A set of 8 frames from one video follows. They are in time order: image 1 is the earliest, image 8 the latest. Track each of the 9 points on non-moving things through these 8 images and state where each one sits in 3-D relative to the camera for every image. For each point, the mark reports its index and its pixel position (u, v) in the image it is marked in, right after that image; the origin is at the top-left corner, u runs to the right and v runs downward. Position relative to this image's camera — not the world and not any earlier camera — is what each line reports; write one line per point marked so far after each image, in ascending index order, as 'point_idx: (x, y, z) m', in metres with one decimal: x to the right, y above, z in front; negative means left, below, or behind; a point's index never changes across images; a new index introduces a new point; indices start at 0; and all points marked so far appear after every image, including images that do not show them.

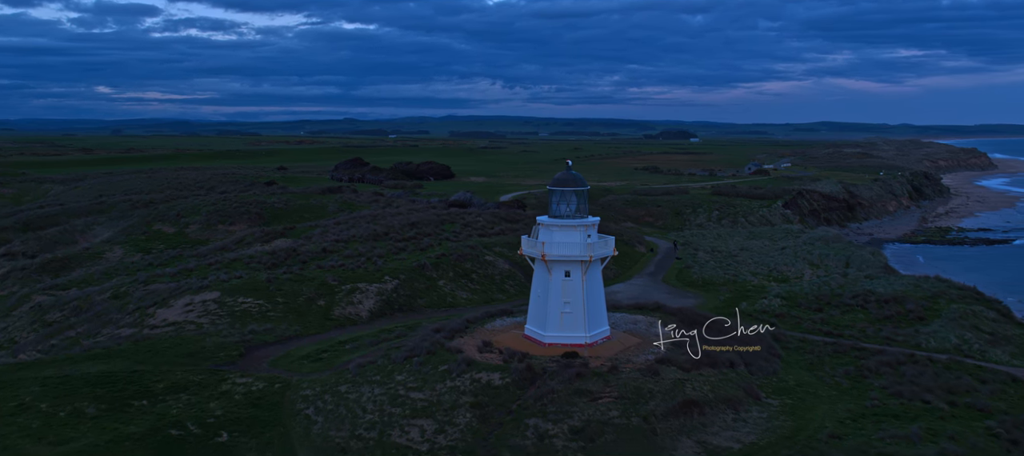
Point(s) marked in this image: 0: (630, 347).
0: (+2.4, -2.4, +14.9) m
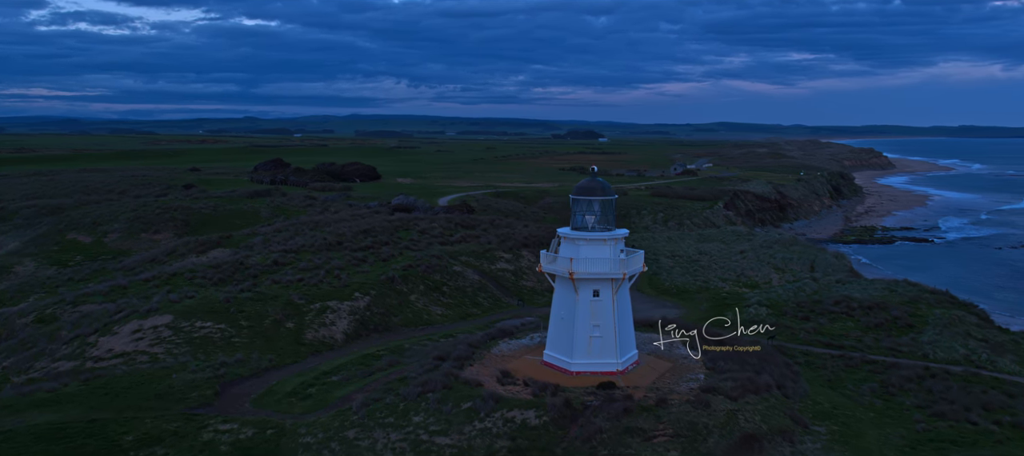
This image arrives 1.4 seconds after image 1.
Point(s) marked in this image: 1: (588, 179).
0: (+2.8, -2.6, +13.6) m
1: (+1.4, +1.1, +13.9) m
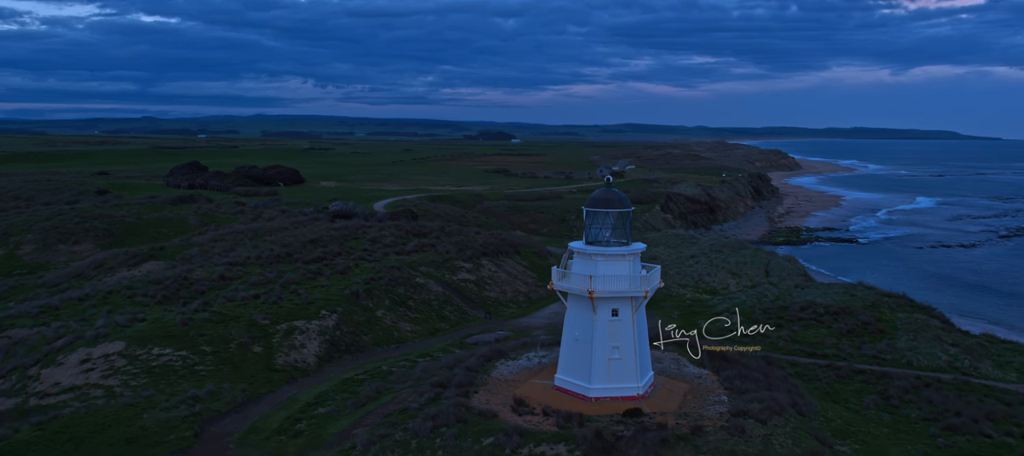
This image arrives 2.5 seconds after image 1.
0: (+3.0, -2.9, +12.9) m
1: (+1.6, +0.8, +13.1) m
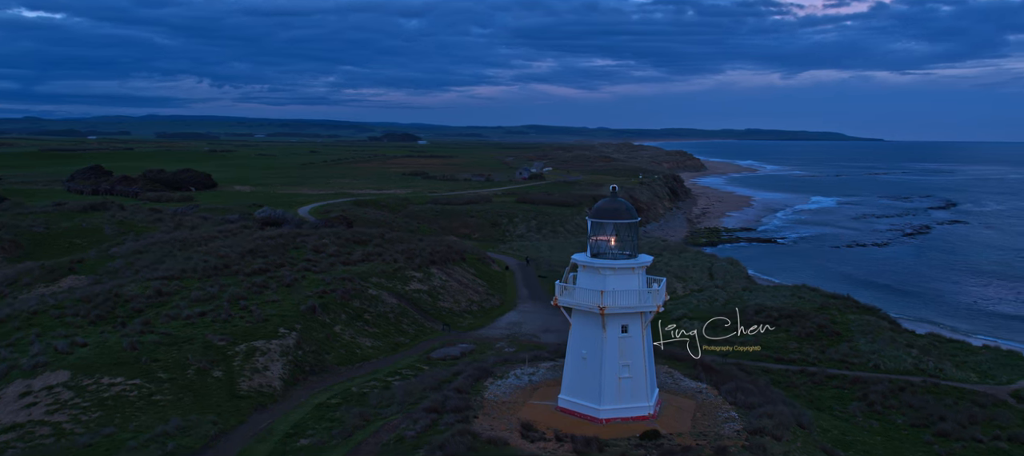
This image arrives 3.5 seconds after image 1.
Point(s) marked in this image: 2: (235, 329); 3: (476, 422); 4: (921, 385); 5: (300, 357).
0: (+3.1, -3.1, +12.6) m
1: (+1.6, +0.5, +12.6) m
2: (-7.3, -2.7, +19.6) m
3: (-0.6, -3.3, +12.6) m
4: (+9.8, -3.8, +17.8) m
5: (-5.4, -3.3, +18.9) m
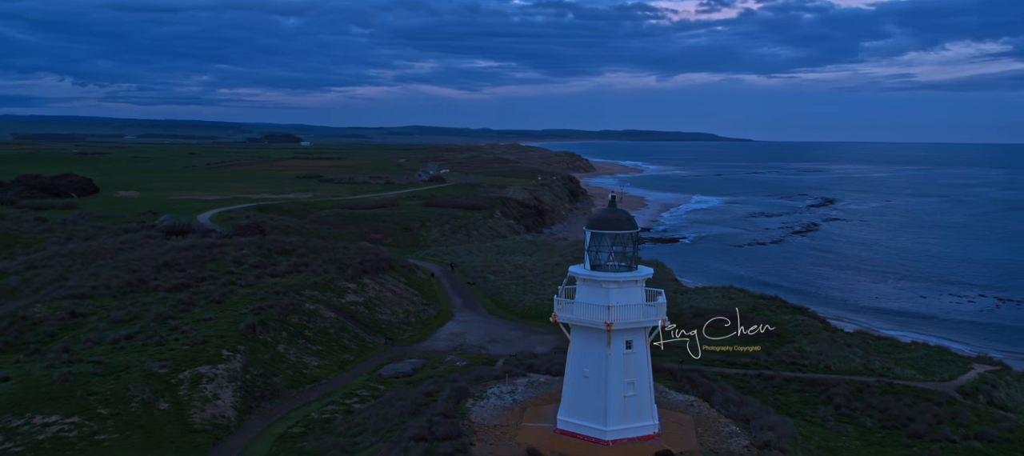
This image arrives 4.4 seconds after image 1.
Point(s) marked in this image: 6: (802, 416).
0: (+3.1, -3.3, +12.4) m
1: (+1.6, +0.3, +12.2) m
2: (-8.2, -3.0, +18.0) m
3: (-0.6, -3.5, +11.9) m
4: (+9.1, -3.9, +18.5) m
5: (-6.2, -3.6, +17.5) m
6: (+6.3, -4.1, +16.2) m
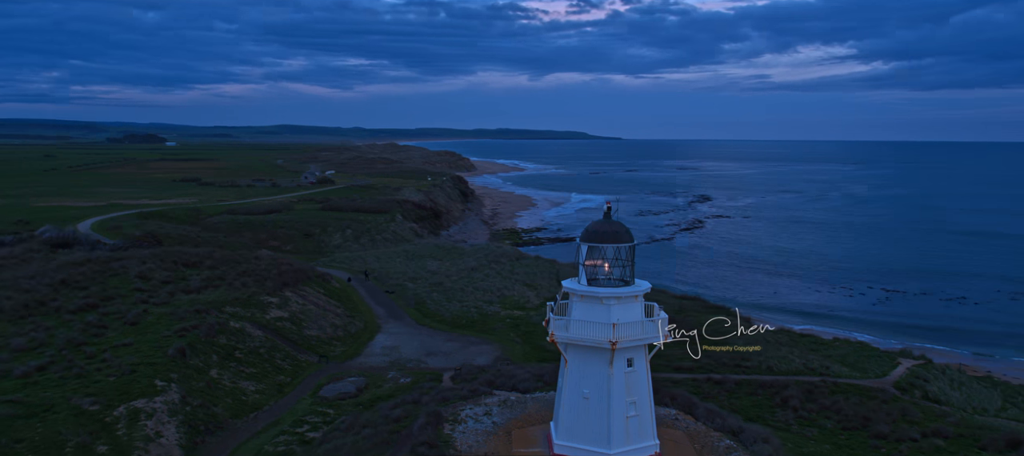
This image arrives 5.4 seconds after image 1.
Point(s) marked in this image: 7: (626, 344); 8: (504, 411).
0: (+3.0, -3.6, +12.3) m
1: (+1.4, 0.0, +11.9) m
2: (-9.0, -3.5, +16.2) m
3: (-0.6, -3.8, +11.3) m
4: (+8.0, -4.1, +19.2) m
5: (-6.9, -4.0, +16.1) m
6: (+5.6, -4.3, +16.5) m
7: (+1.8, -1.8, +11.4) m
8: (-0.2, -3.6, +14.7) m
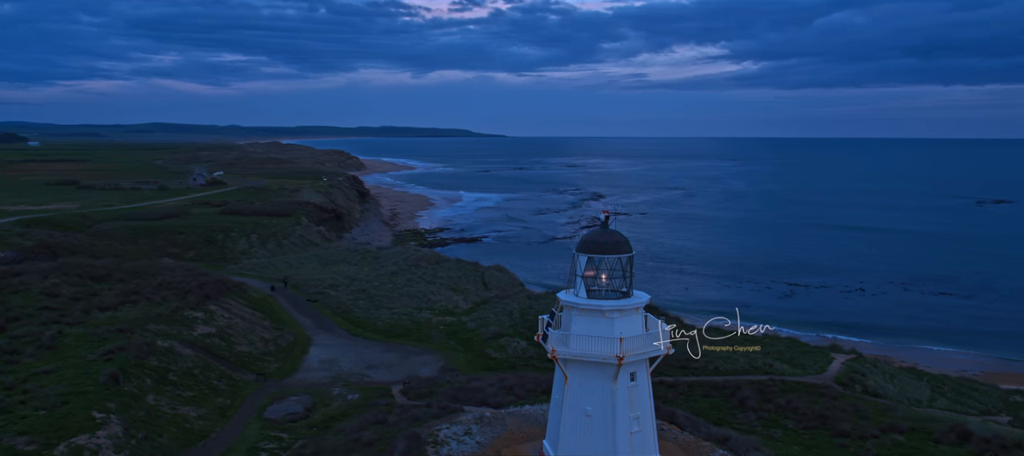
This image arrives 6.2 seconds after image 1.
0: (+2.9, -3.8, +12.4) m
1: (+1.4, -0.2, +11.8) m
2: (-9.5, -3.8, +14.6) m
3: (-0.5, -4.1, +10.9) m
4: (+7.0, -4.2, +19.8) m
5: (-7.4, -4.4, +14.8) m
6: (+5.0, -4.4, +16.9) m
7: (+1.8, -2.0, +11.2) m
8: (-0.6, -3.9, +14.3) m
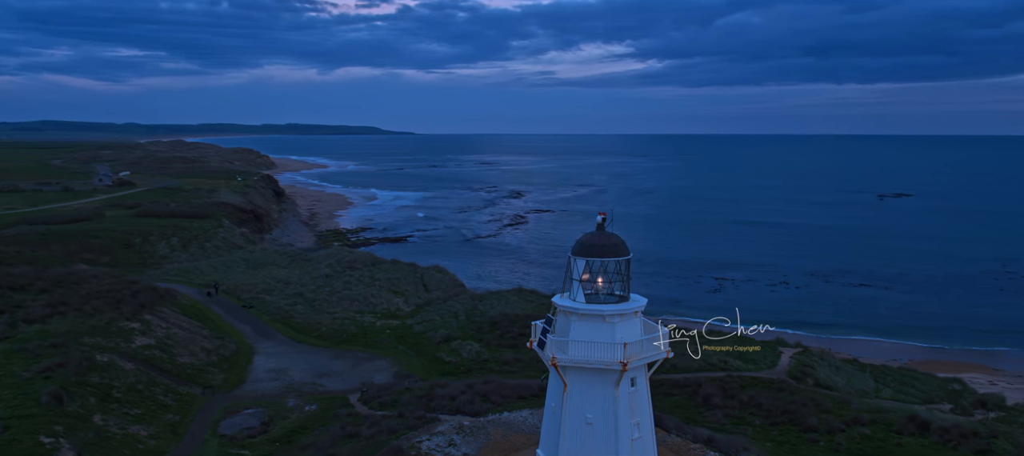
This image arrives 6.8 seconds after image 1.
0: (+2.7, -3.8, +12.5) m
1: (+1.3, -0.3, +11.7) m
2: (-9.8, -4.0, +13.4) m
3: (-0.5, -4.2, +10.6) m
4: (+6.1, -4.2, +20.3) m
5: (-7.7, -4.5, +13.8) m
6: (+4.4, -4.5, +17.2) m
7: (+1.7, -2.1, +11.2) m
8: (-0.9, -4.0, +14.1) m
